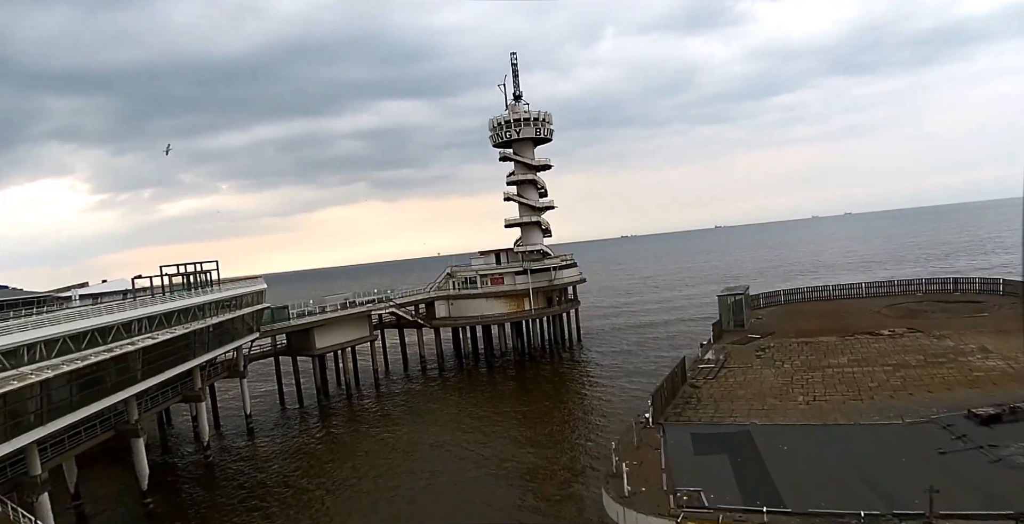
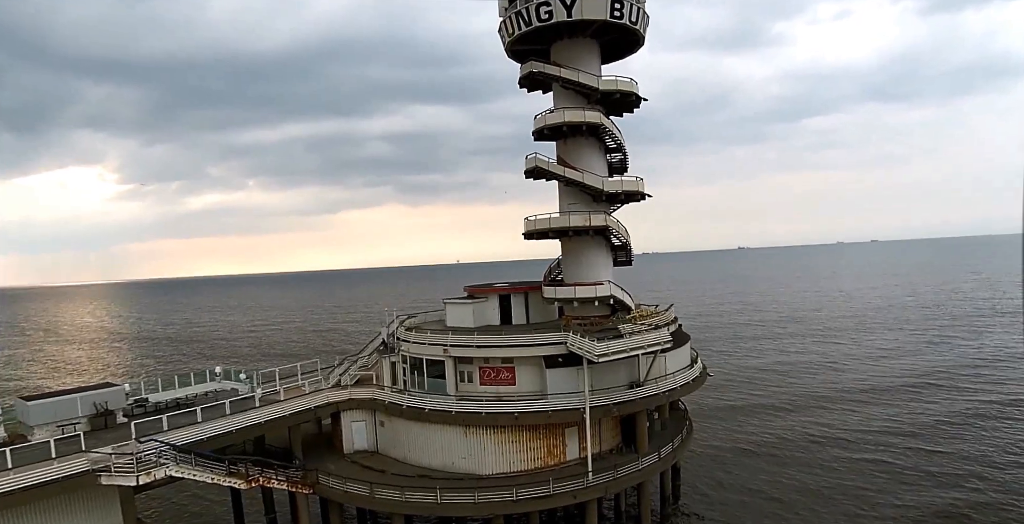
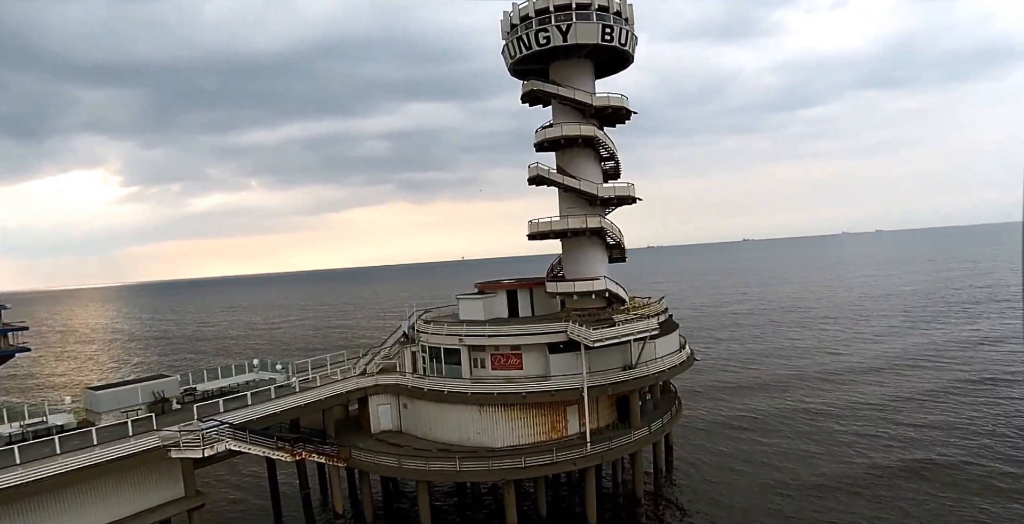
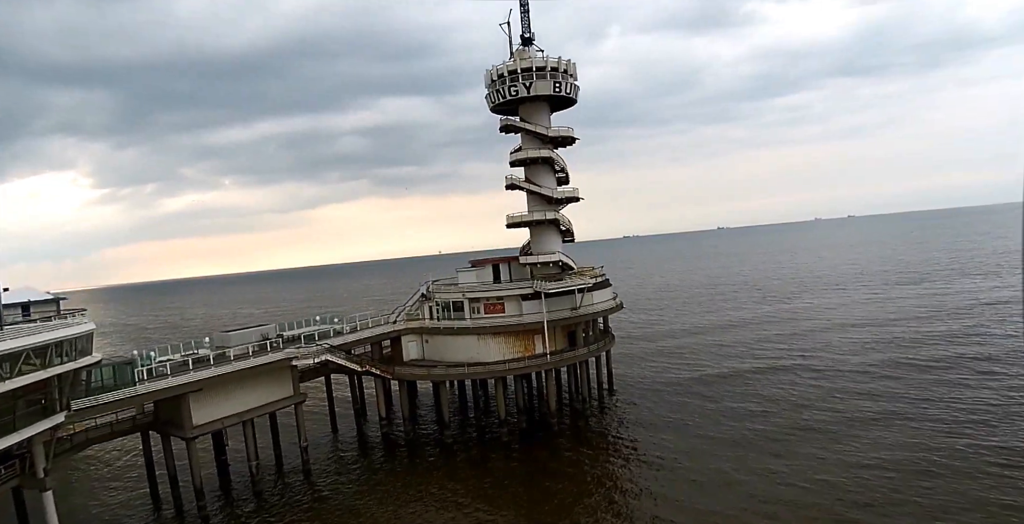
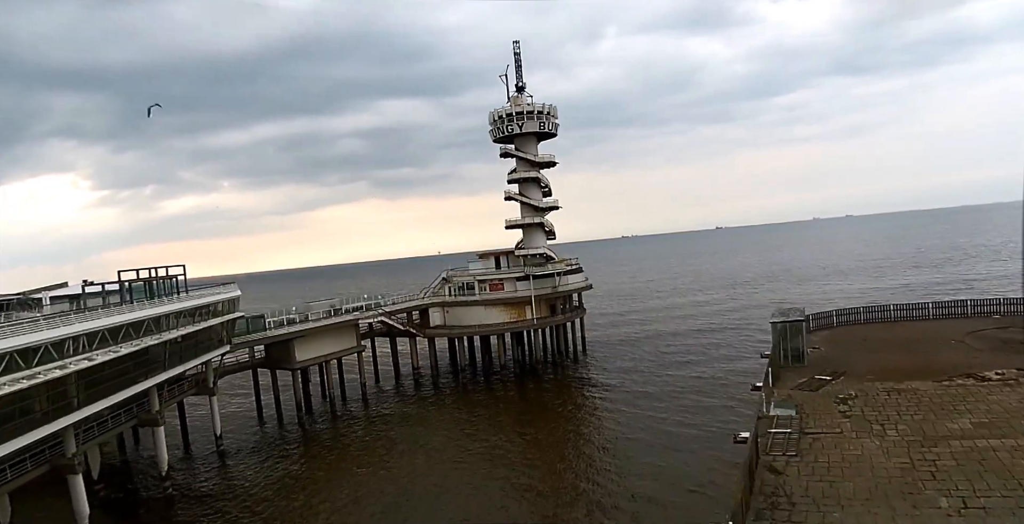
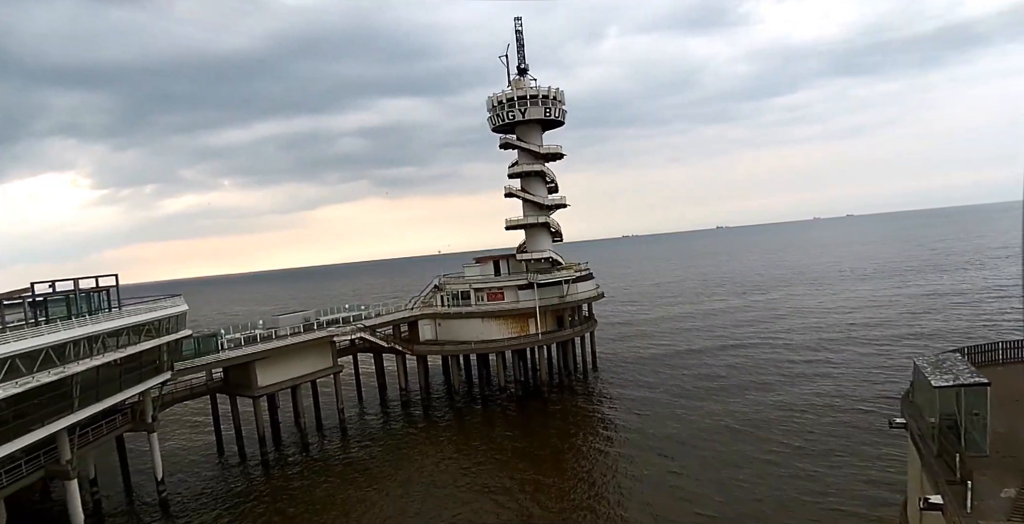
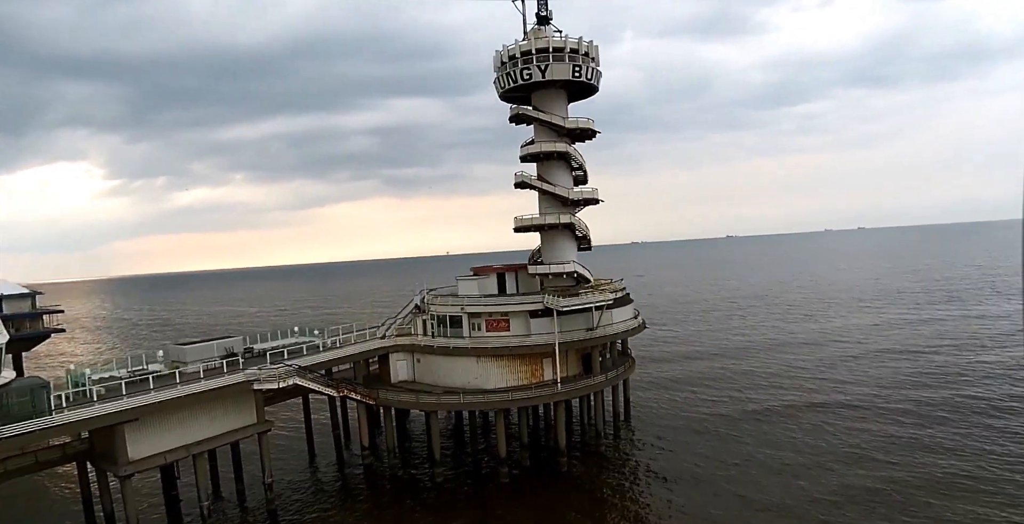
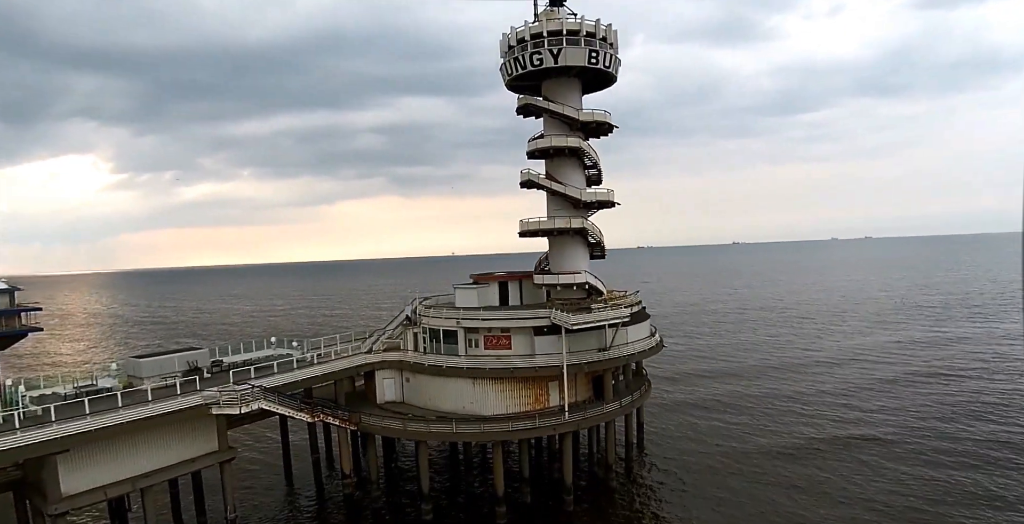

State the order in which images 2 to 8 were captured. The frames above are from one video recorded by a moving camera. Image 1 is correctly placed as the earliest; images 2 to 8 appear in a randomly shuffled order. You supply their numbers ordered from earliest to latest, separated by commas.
5, 6, 4, 7, 8, 3, 2
